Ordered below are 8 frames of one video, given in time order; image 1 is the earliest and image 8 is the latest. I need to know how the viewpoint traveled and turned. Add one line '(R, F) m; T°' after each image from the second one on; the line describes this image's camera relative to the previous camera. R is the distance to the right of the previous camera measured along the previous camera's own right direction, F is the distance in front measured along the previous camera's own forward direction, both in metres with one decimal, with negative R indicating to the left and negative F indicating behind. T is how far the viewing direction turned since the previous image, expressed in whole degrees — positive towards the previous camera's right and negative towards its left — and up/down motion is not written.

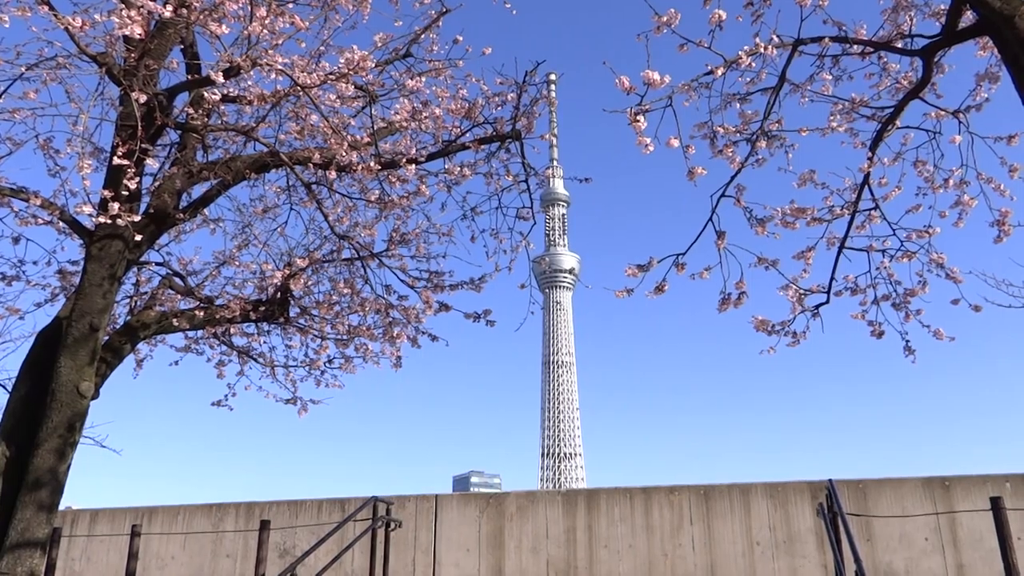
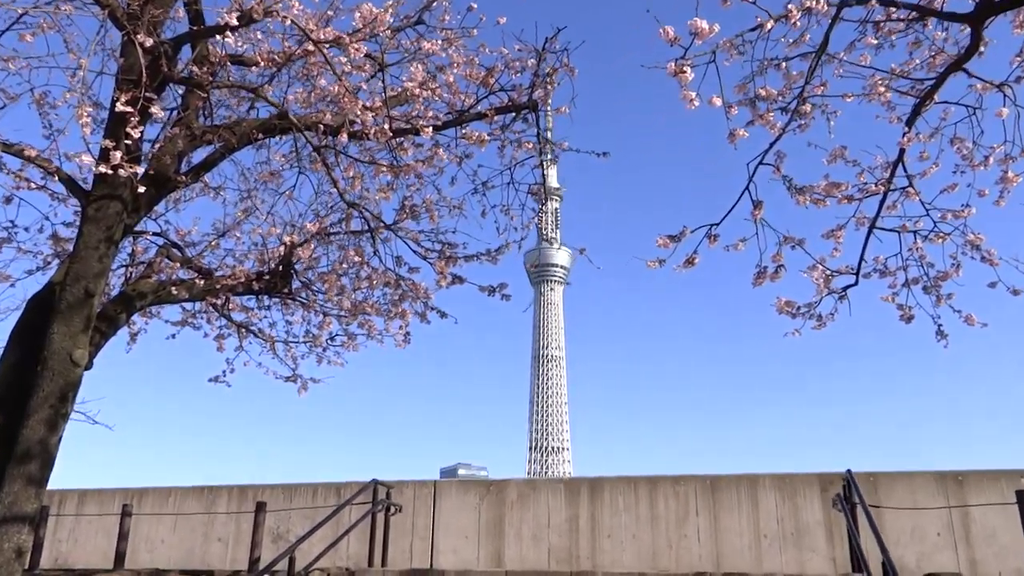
(-0.1, +0.2) m; +1°
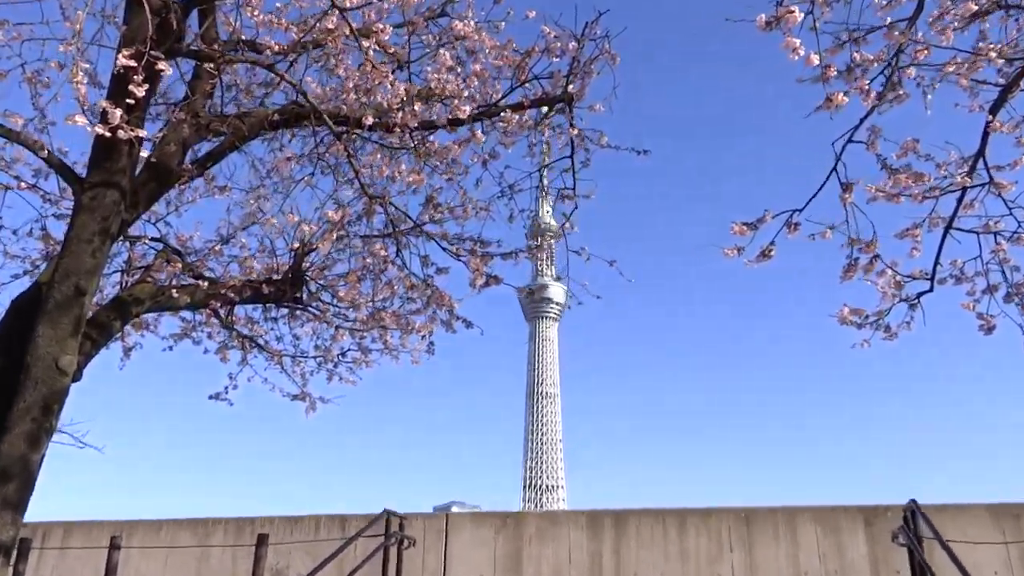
(-0.2, +0.4) m; 0°
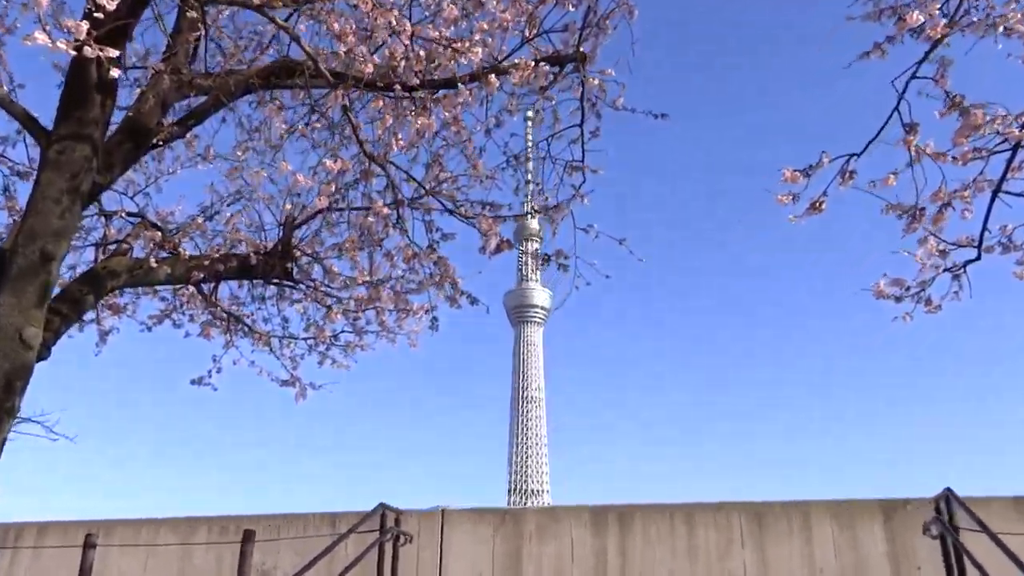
(-0.1, +0.3) m; +1°
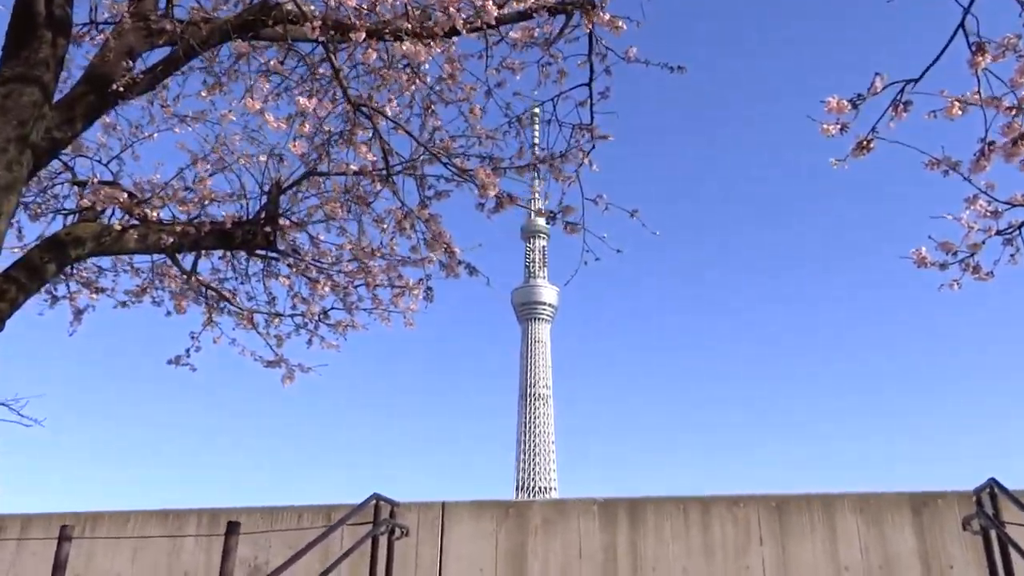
(0.0, +0.4) m; -1°
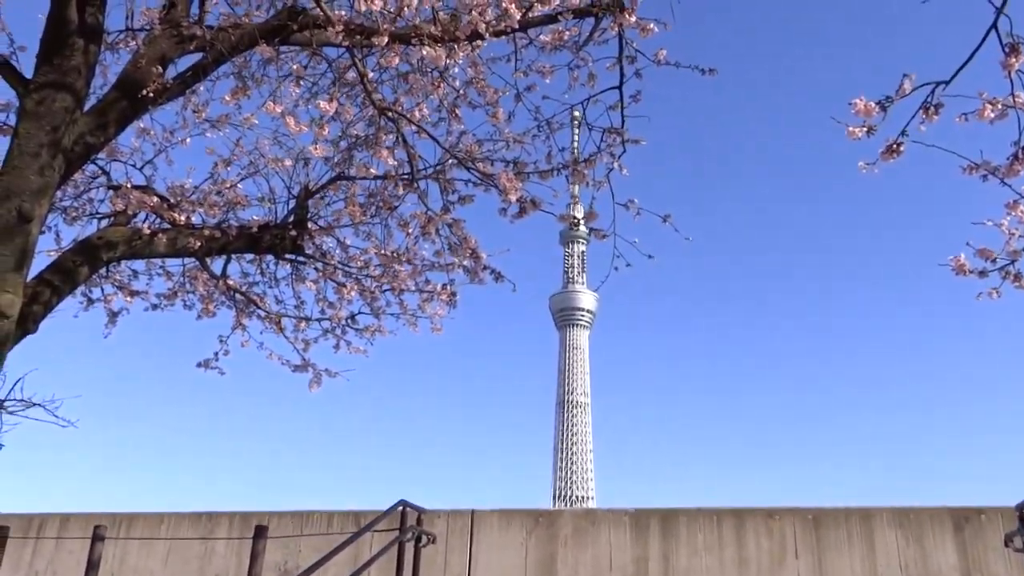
(+0.1, 0.0) m; -3°
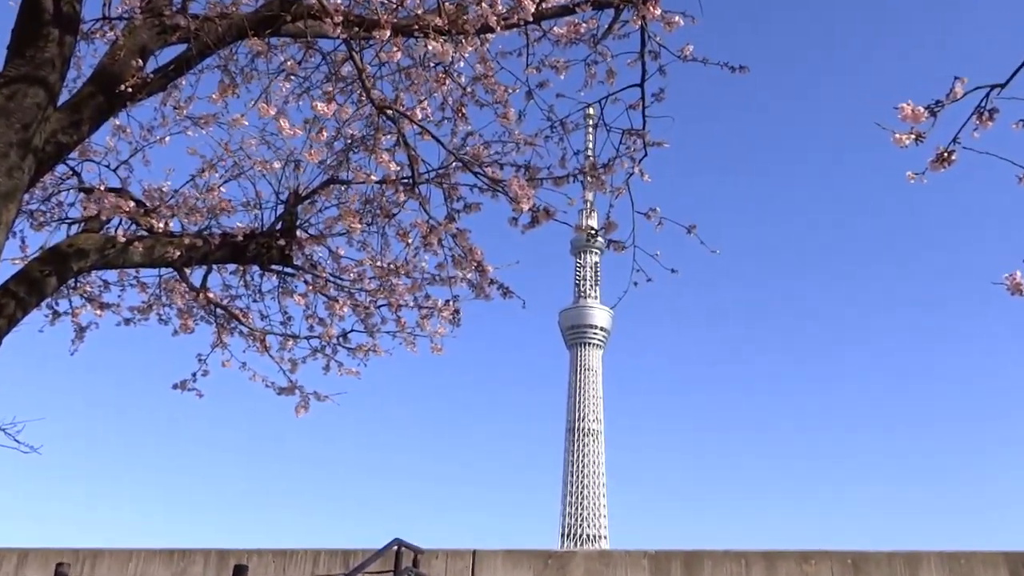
(0.0, +0.4) m; -1°
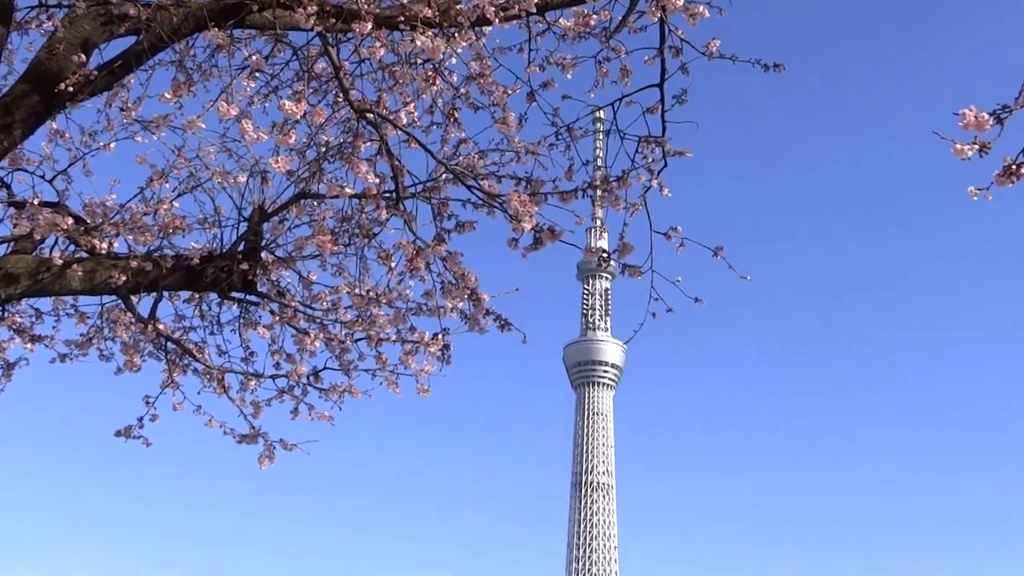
(0.0, +0.6) m; 0°
